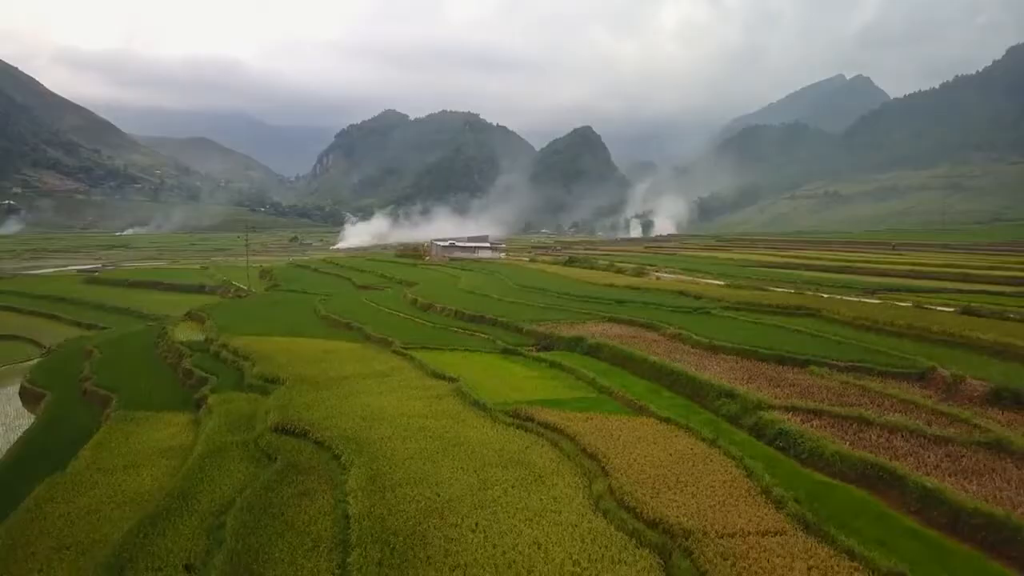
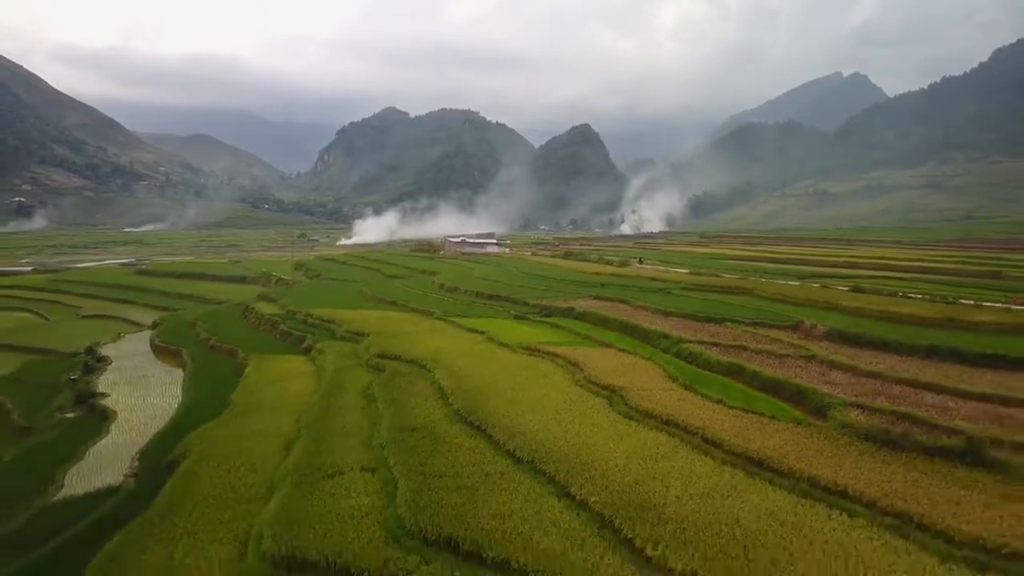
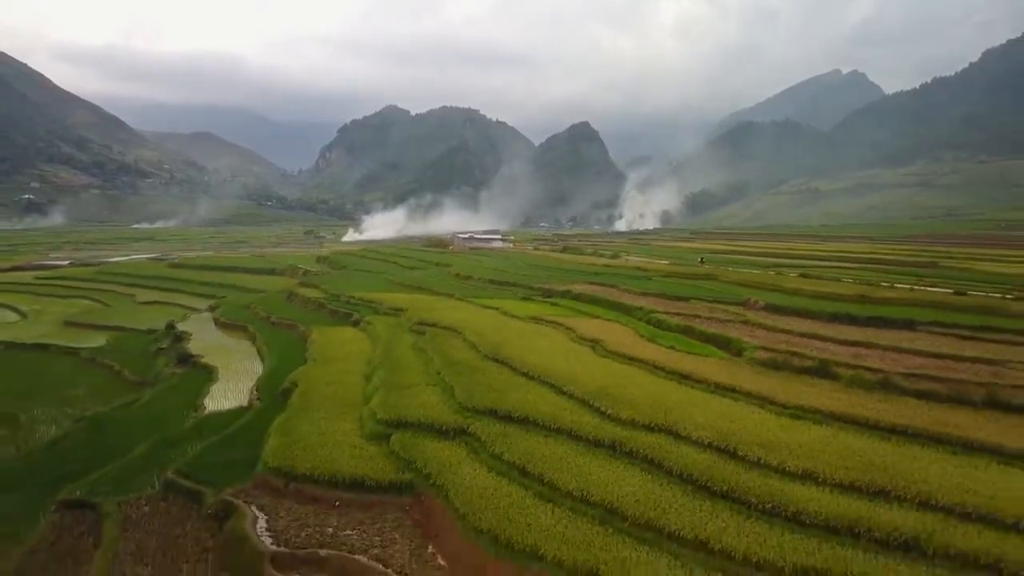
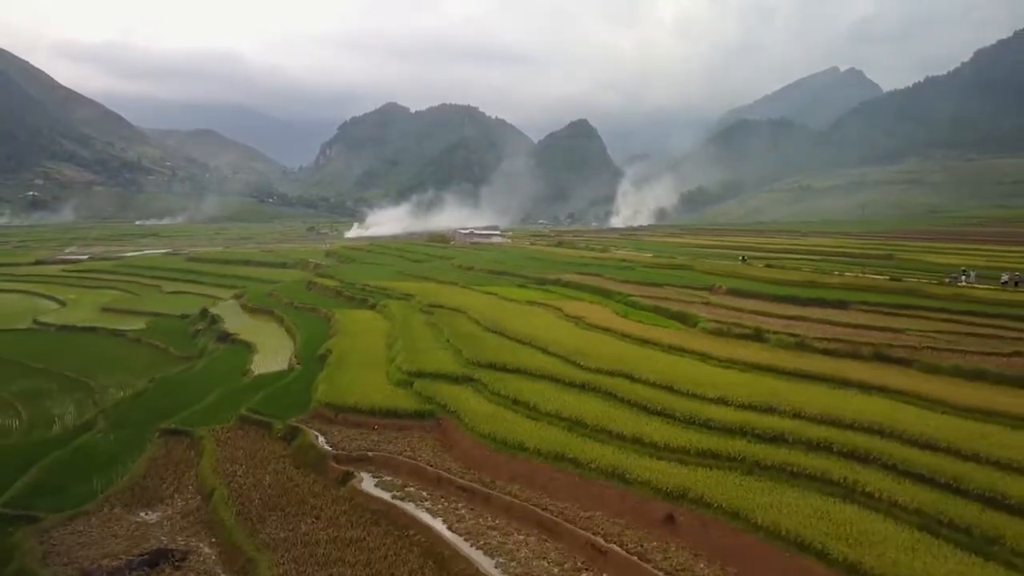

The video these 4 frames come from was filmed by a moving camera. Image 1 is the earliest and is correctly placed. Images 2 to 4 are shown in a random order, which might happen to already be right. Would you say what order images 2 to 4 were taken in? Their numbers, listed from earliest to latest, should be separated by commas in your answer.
2, 3, 4
